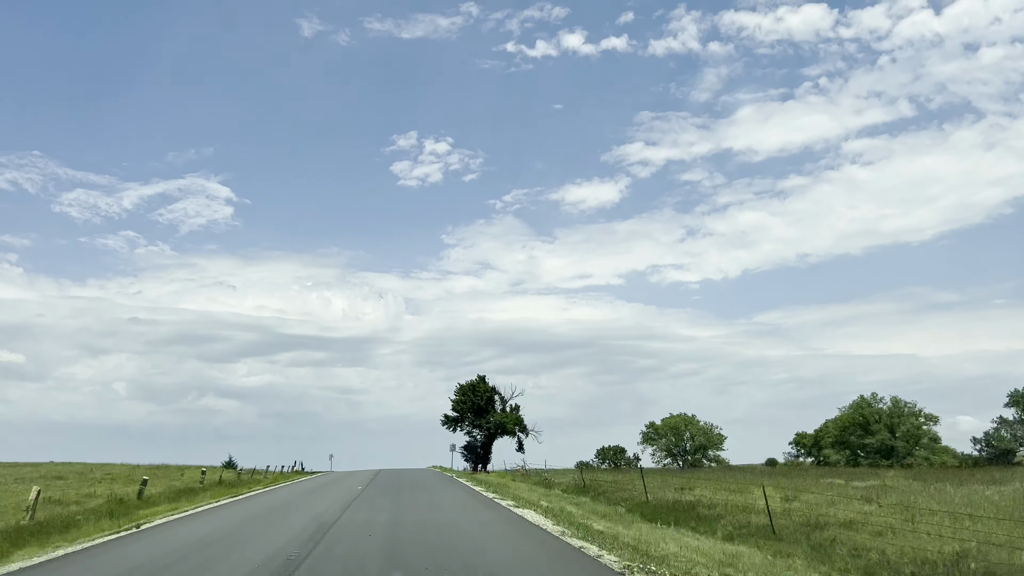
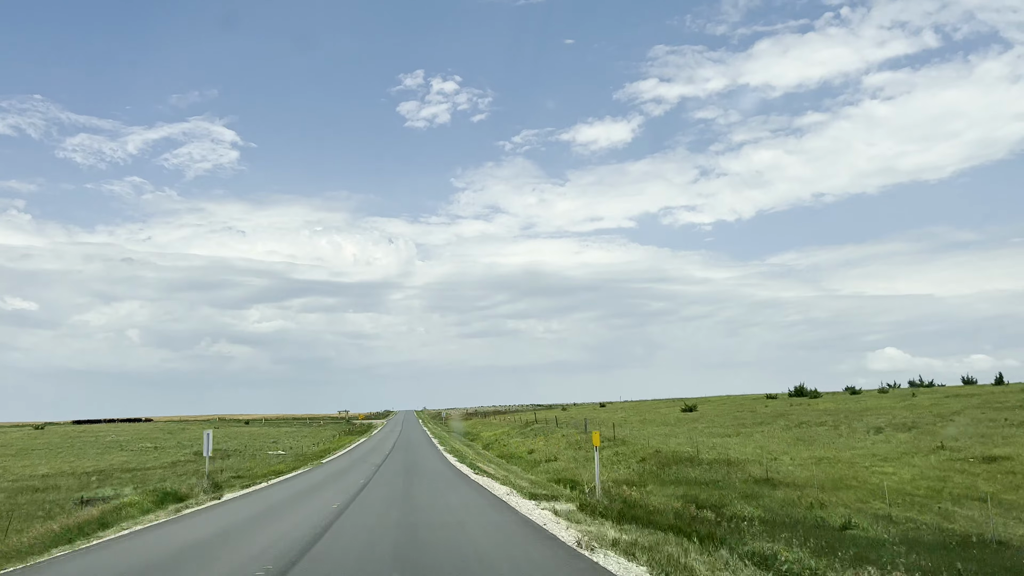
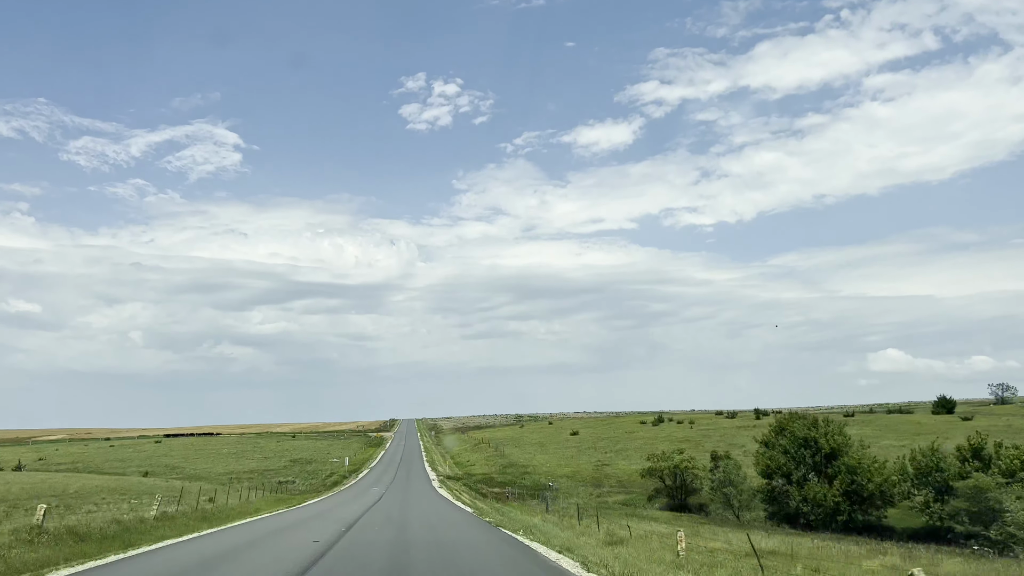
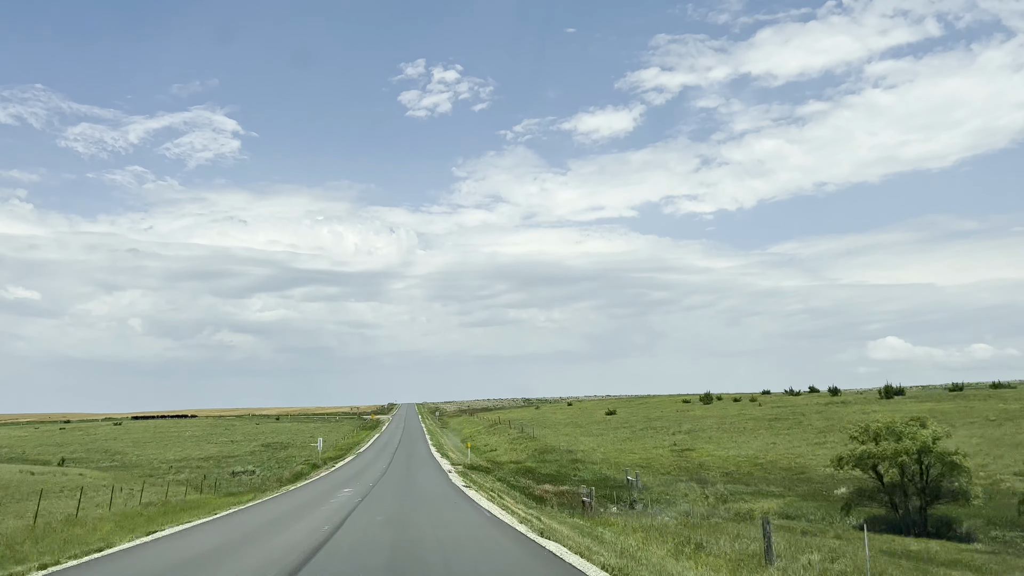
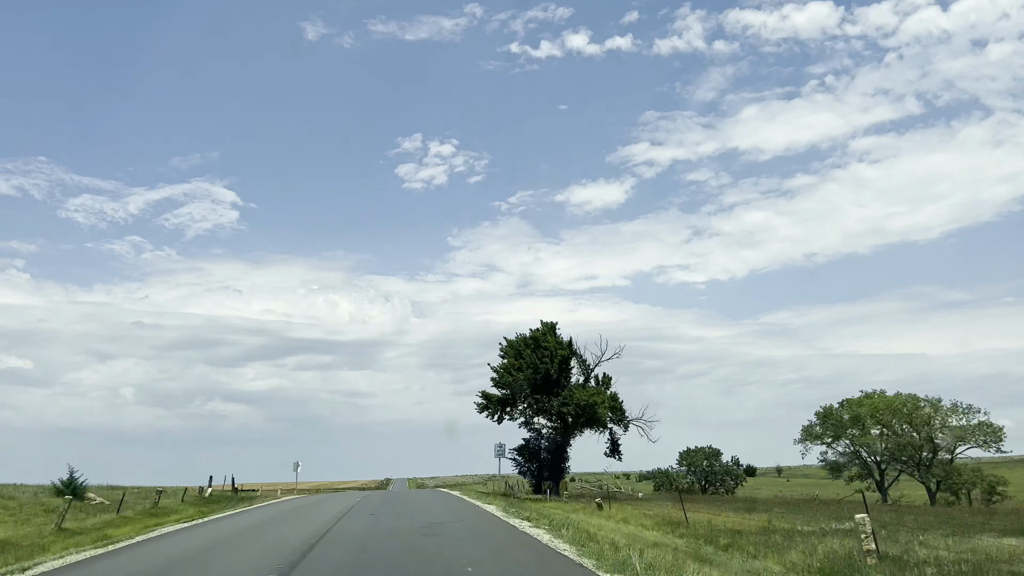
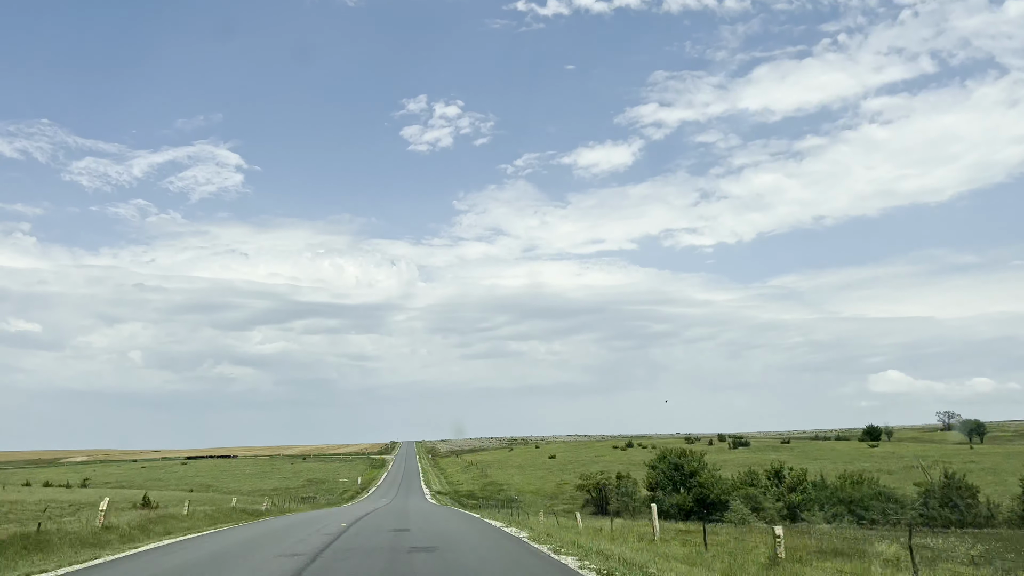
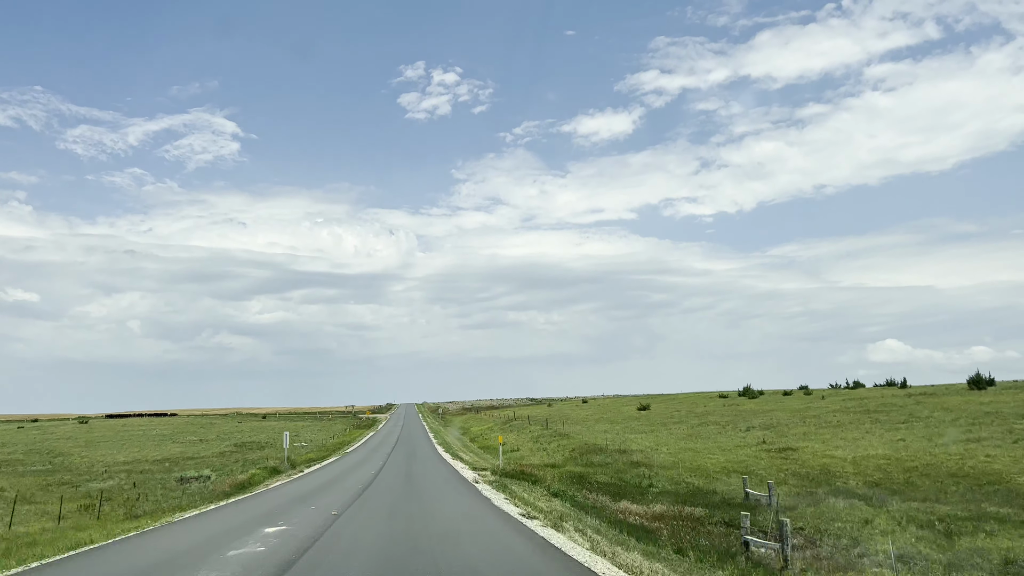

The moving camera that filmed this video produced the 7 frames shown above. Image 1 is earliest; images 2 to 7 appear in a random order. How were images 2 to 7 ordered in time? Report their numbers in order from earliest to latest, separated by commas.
5, 6, 3, 4, 7, 2
